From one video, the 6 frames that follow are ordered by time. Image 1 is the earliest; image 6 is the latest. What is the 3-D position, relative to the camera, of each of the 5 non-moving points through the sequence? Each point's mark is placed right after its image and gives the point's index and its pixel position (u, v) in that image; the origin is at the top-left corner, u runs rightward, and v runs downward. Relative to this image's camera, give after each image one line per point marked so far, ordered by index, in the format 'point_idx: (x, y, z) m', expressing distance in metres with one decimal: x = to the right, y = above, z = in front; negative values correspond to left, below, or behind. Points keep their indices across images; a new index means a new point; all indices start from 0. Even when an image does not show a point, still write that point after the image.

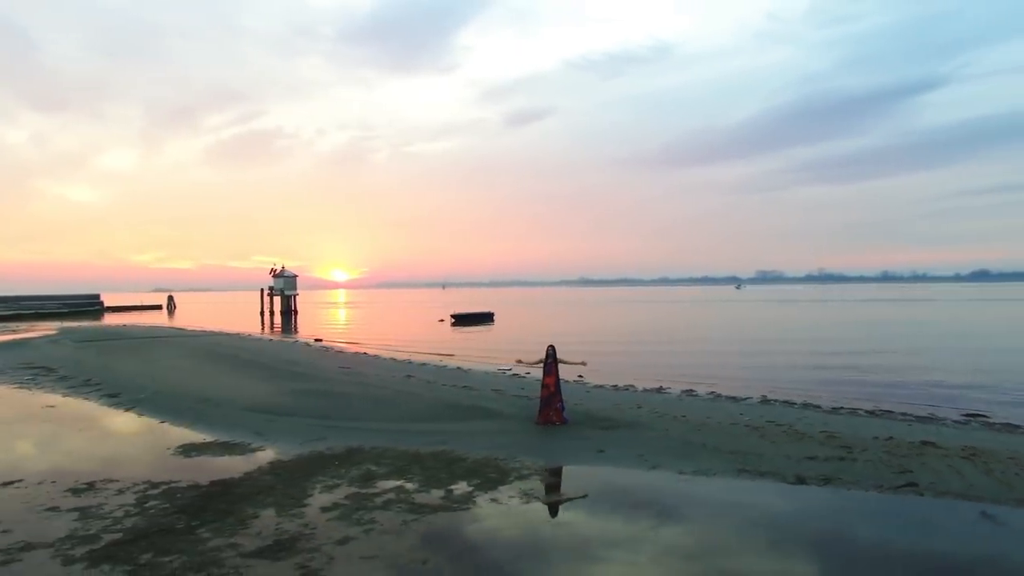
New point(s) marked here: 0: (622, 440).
0: (+1.8, -2.3, +9.5) m
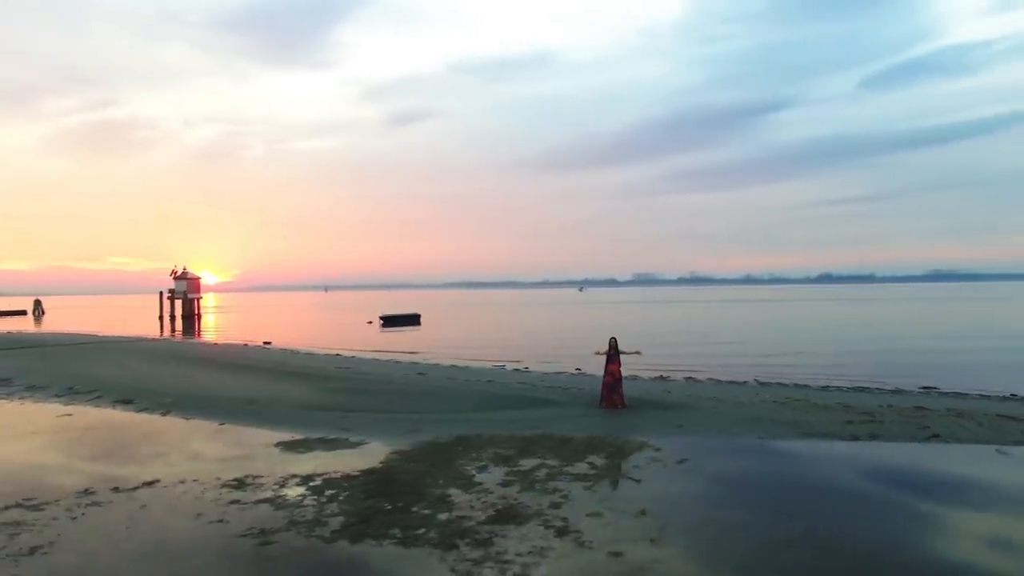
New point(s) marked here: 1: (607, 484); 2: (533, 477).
0: (+3.0, -2.3, +10.9) m
1: (+1.2, -2.4, +7.8) m
2: (+0.3, -2.3, +8.0) m
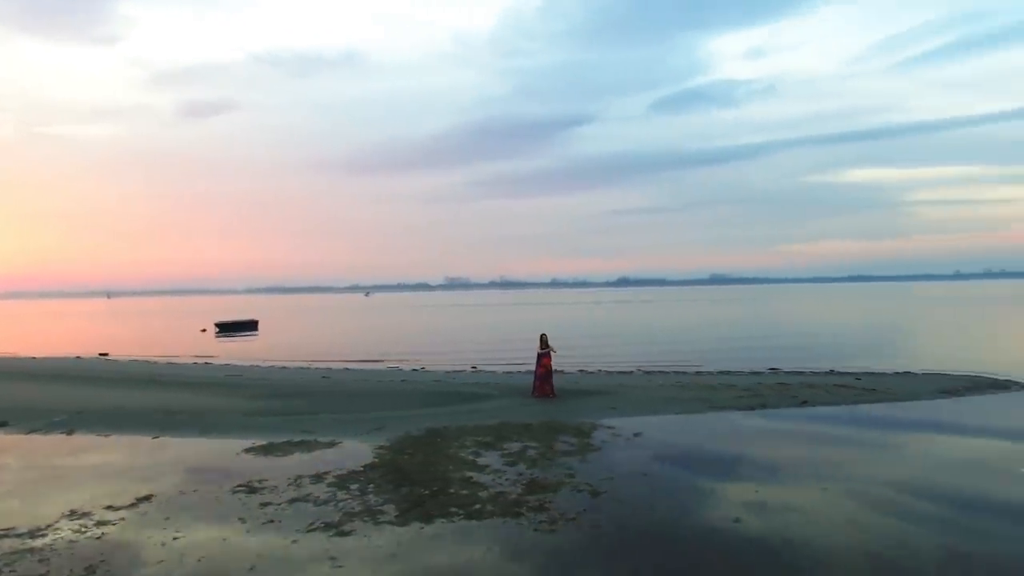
0: (+2.0, -2.3, +12.5) m
1: (+1.1, -2.4, +9.0) m
2: (+0.2, -2.3, +8.9) m
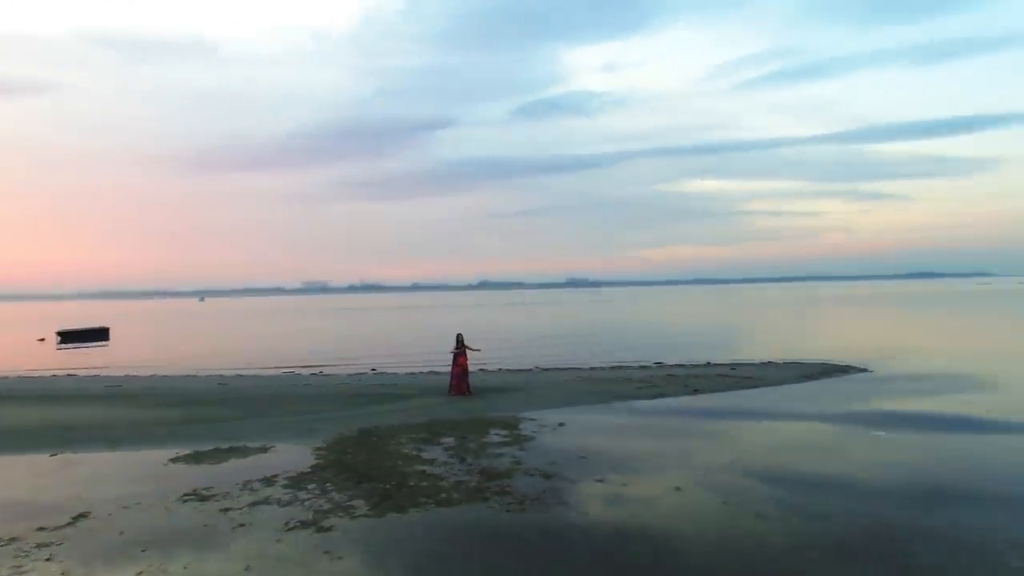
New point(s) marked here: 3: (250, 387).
0: (+0.3, -2.3, +13.2) m
1: (+0.2, -2.4, +9.6) m
2: (-0.6, -2.3, +9.3) m
3: (-6.0, -2.3, +14.7) m
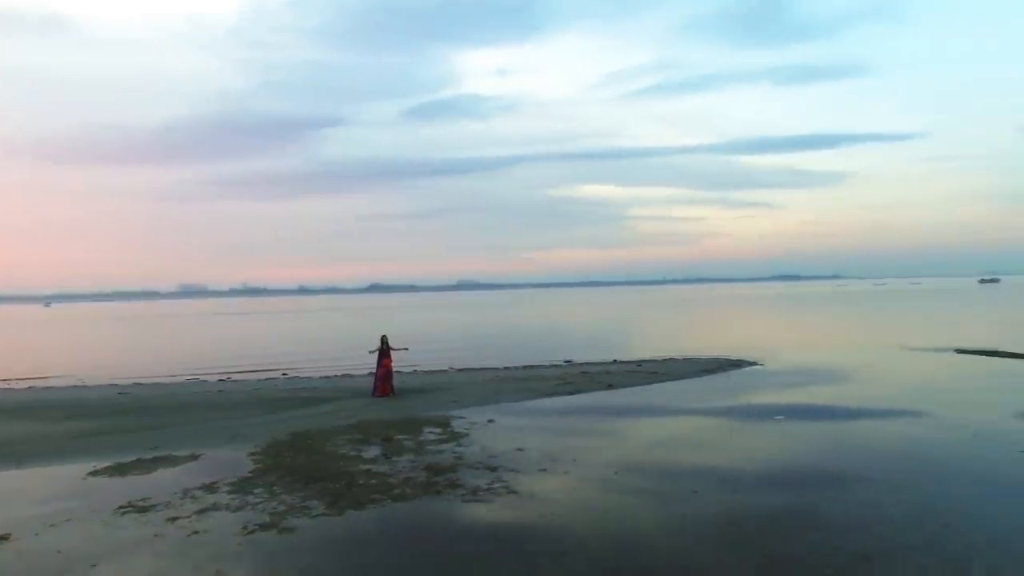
0: (-1.3, -2.3, +13.5) m
1: (-0.7, -2.4, +10.0) m
2: (-1.5, -2.4, +9.5) m
3: (-7.8, -2.3, +13.9) m
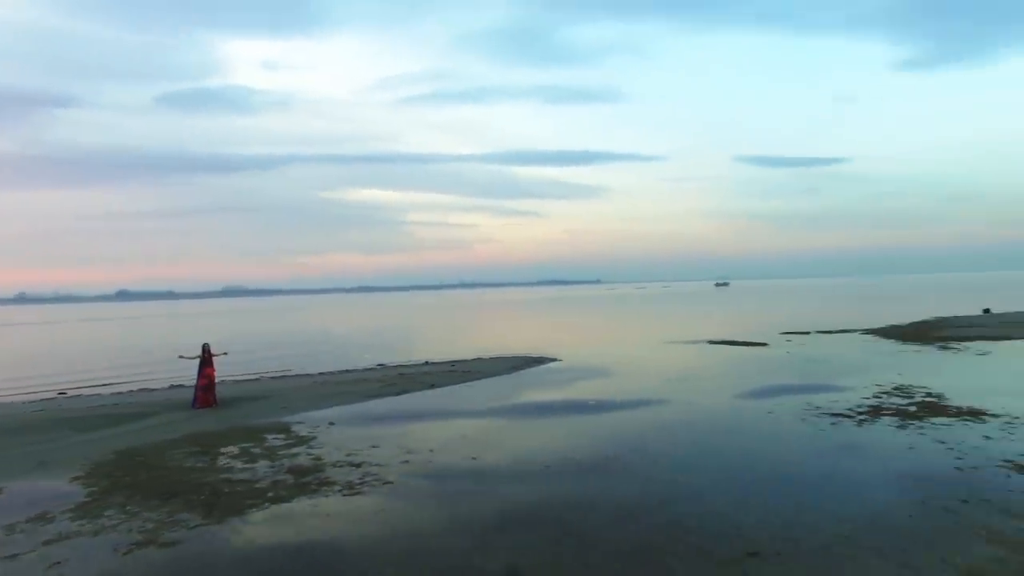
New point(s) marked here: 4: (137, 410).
0: (-4.8, -2.4, +13.2) m
1: (-3.1, -2.5, +10.0) m
2: (-3.7, -2.4, +9.3) m
3: (-11.0, -2.5, +11.4) m
4: (-7.5, -2.4, +12.2) m
